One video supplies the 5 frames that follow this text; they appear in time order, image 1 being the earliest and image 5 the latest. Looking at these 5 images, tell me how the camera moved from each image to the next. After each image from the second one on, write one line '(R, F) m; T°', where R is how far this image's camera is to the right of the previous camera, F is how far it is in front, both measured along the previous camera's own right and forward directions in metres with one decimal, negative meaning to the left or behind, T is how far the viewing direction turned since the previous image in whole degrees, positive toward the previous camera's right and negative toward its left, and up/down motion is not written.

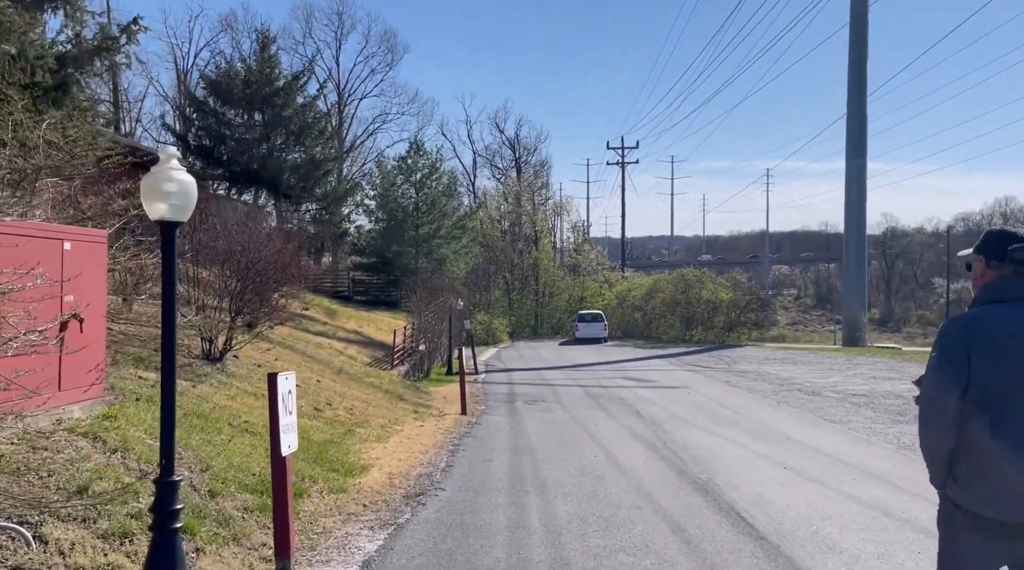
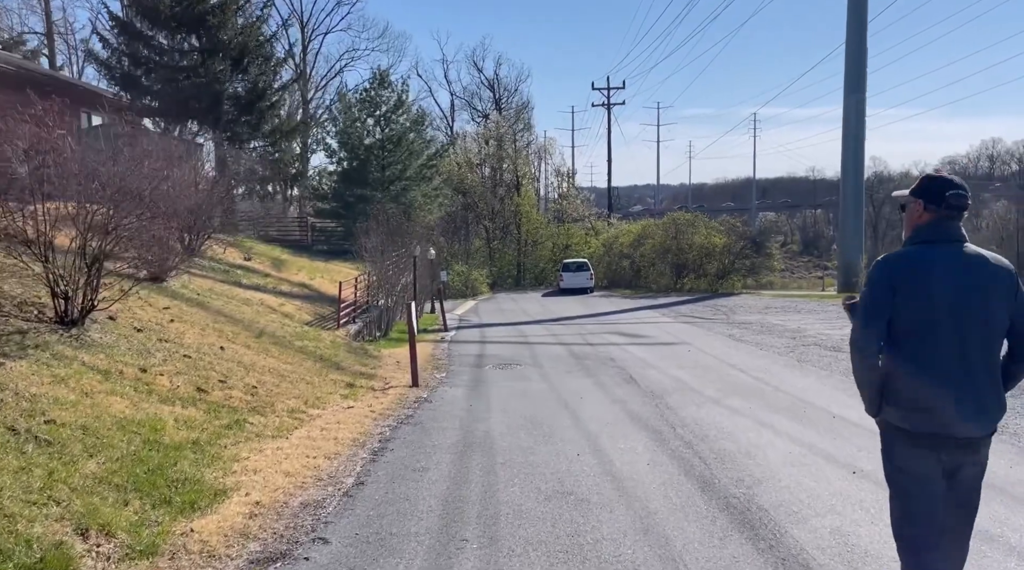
(+0.4, +3.5) m; +1°
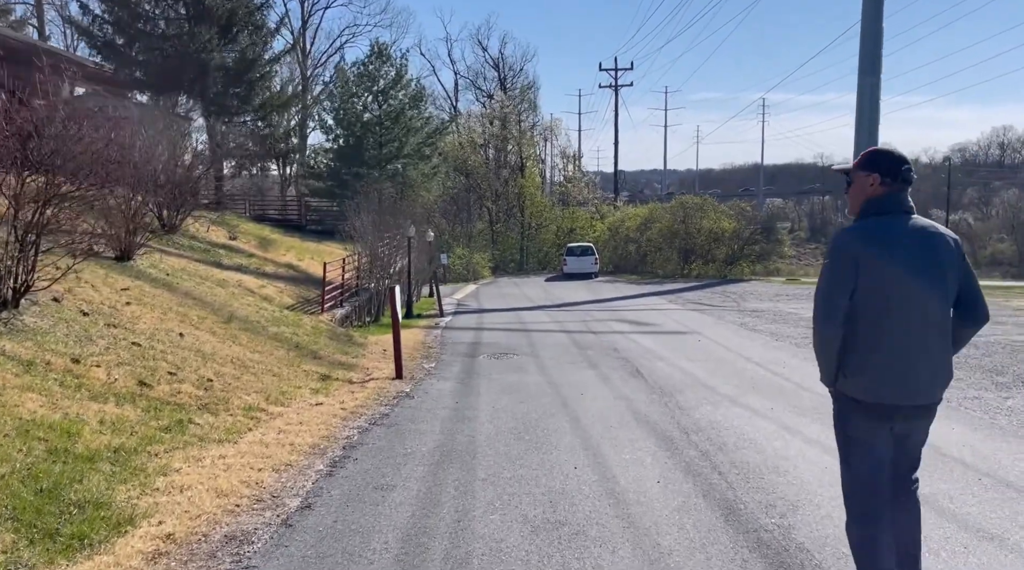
(+0.1, +1.3) m; 0°
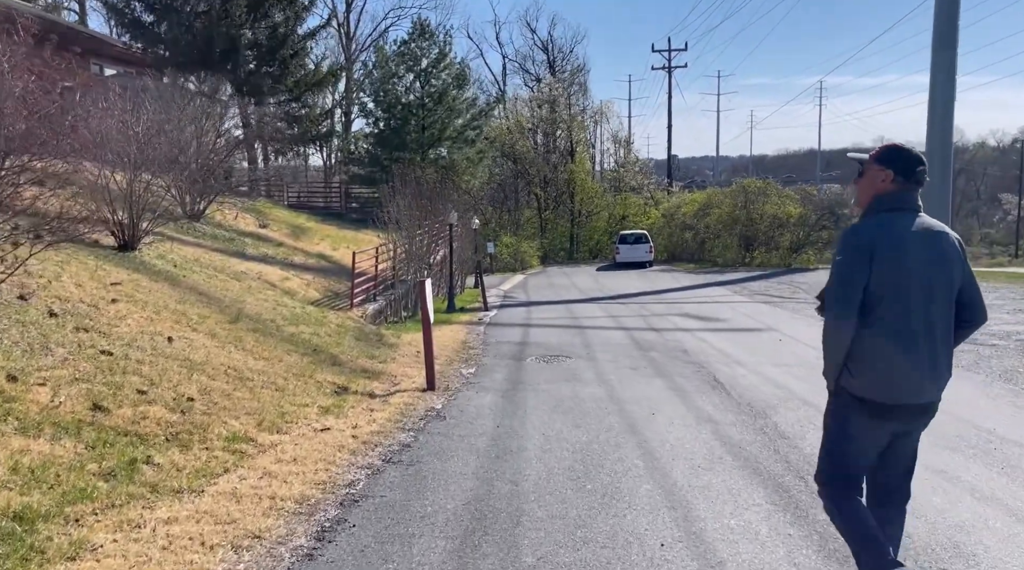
(0.0, +2.0) m; -3°
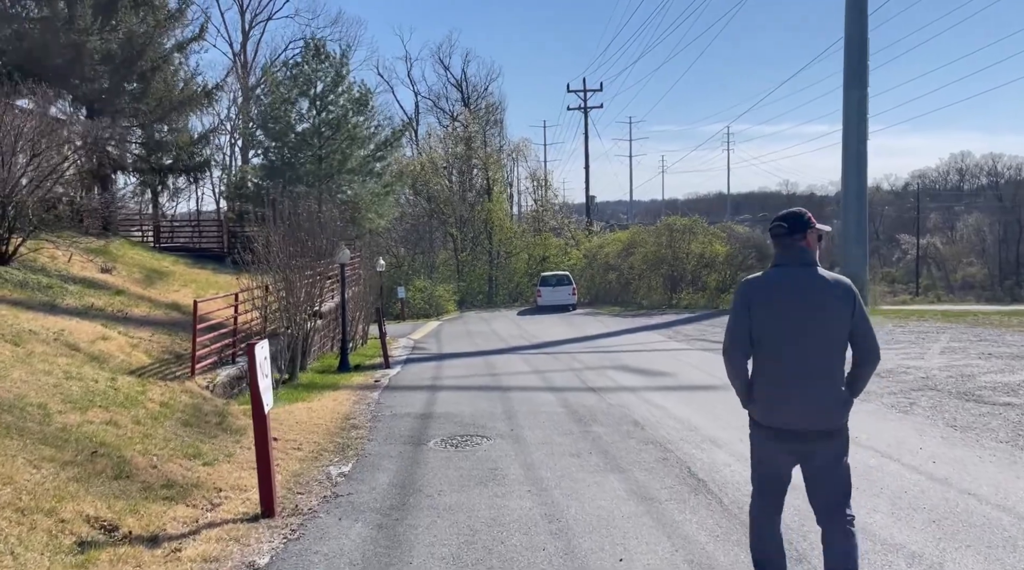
(+0.3, +3.5) m; +5°
